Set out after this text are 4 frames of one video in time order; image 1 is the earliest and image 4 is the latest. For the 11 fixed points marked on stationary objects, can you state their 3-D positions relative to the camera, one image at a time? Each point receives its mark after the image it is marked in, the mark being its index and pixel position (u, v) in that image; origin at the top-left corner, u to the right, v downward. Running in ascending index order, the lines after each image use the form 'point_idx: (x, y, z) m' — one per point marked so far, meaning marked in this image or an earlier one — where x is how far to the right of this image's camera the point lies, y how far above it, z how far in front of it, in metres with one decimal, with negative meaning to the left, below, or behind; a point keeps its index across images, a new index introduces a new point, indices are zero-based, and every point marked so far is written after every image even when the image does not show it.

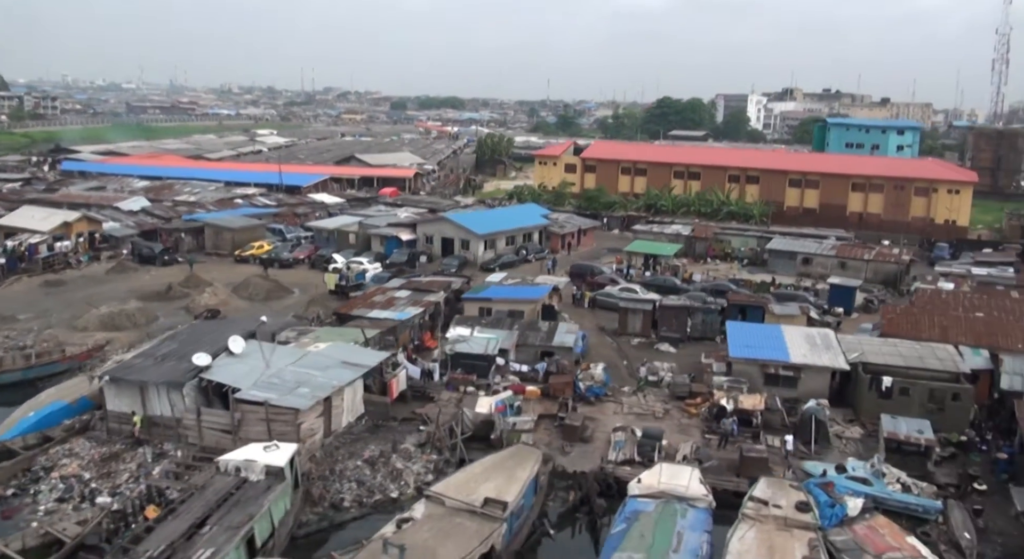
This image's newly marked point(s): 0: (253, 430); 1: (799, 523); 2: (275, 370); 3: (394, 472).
0: (-5.2, -3.0, +16.0) m
1: (+4.7, -4.0, +13.1) m
2: (-5.1, -2.0, +17.4) m
3: (-2.4, -3.9, +16.1) m
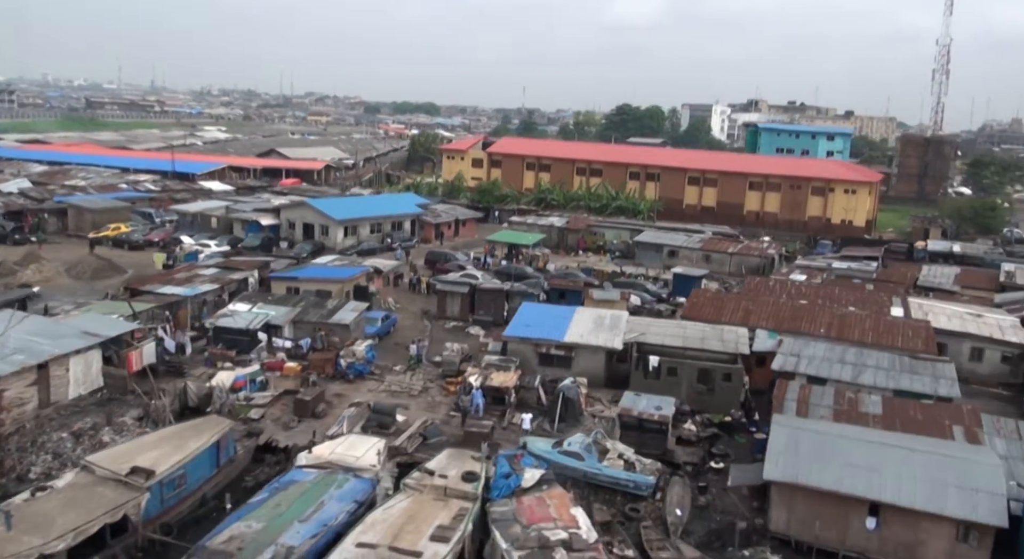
0: (-10.7, -2.2, +15.1) m
1: (-0.8, -3.3, +12.3) m
2: (-10.6, -1.1, +16.5) m
3: (-7.9, -3.1, +15.3) m
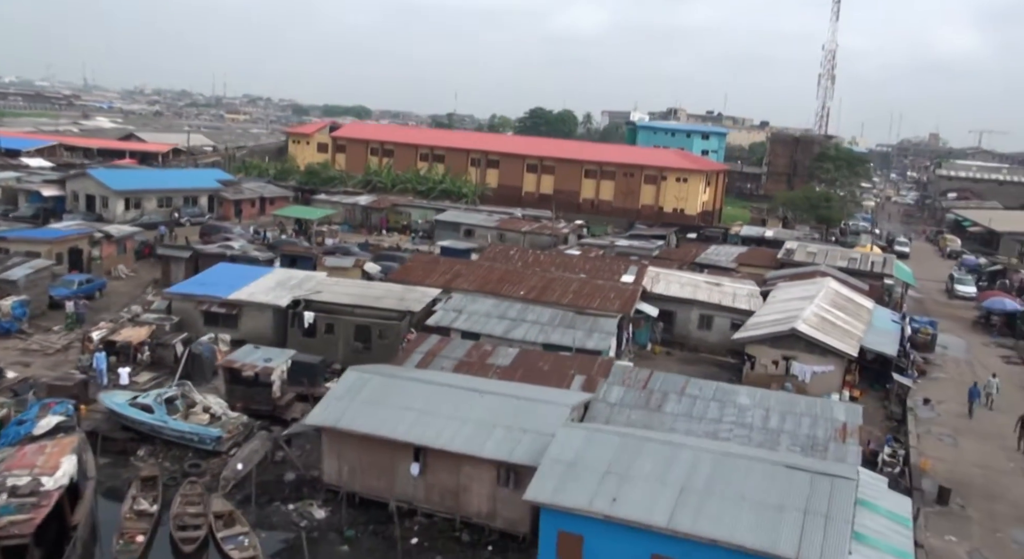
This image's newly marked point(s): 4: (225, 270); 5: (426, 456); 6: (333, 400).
0: (-17.8, -0.9, +13.1) m
1: (-7.8, -2.1, +10.9) m
2: (-17.8, 0.0, +14.5) m
3: (-15.0, -1.9, +13.4) m
4: (-6.9, +0.3, +19.4) m
5: (-1.2, -2.5, +11.4) m
6: (-2.7, -1.8, +12.1) m
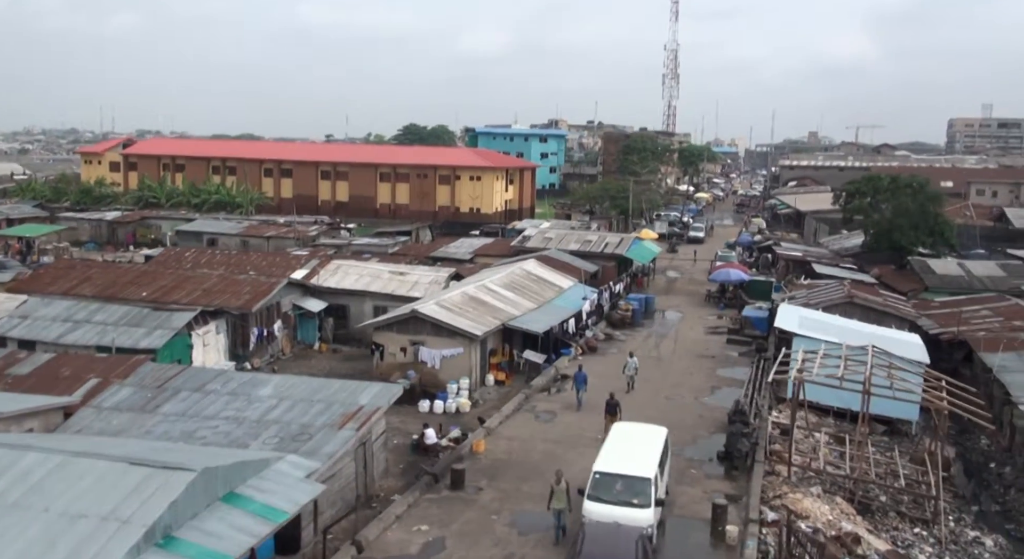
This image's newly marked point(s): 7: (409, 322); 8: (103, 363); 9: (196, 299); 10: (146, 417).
0: (-25.1, -2.0, +9.6) m
1: (-14.9, -2.5, +8.3) m
2: (-25.2, -1.0, +11.1) m
3: (-22.2, -2.8, +10.2) m
4: (-14.8, -0.2, +16.9) m
5: (-8.3, -2.4, +9.4) m
6: (-9.8, -1.9, +9.9) m
7: (-1.9, -0.8, +15.3) m
8: (-6.3, -1.3, +12.4) m
9: (-6.3, -0.4, +16.0) m
10: (-4.9, -1.9, +10.8) m
